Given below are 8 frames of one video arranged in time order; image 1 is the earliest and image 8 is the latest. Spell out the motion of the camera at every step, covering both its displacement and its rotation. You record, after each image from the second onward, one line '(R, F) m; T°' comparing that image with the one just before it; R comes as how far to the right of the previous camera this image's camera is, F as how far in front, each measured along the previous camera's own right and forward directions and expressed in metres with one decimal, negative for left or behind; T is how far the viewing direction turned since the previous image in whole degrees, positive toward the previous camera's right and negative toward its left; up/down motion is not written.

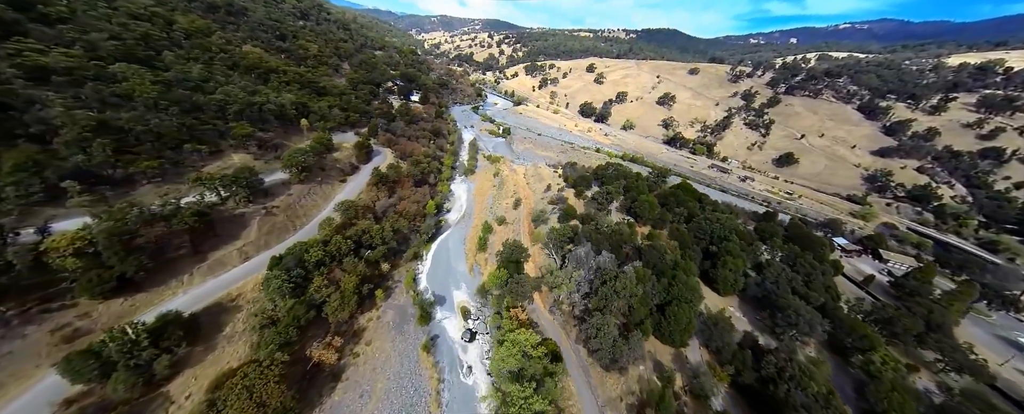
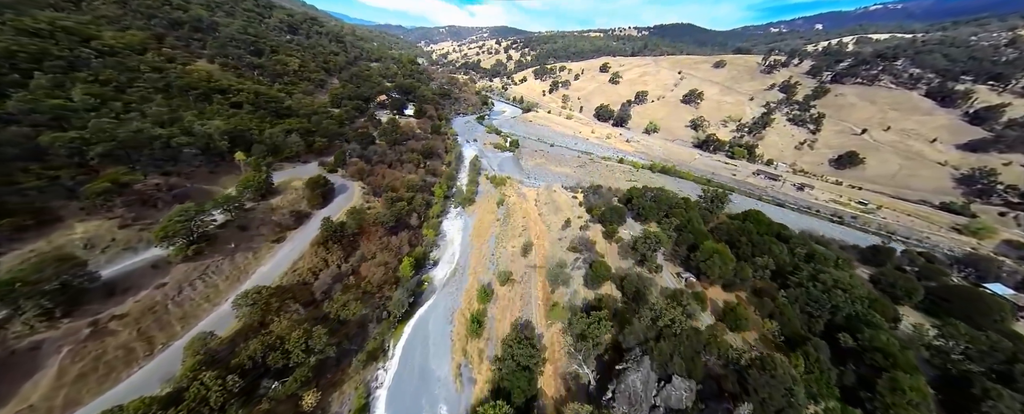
(+0.7, +8.1) m; -3°
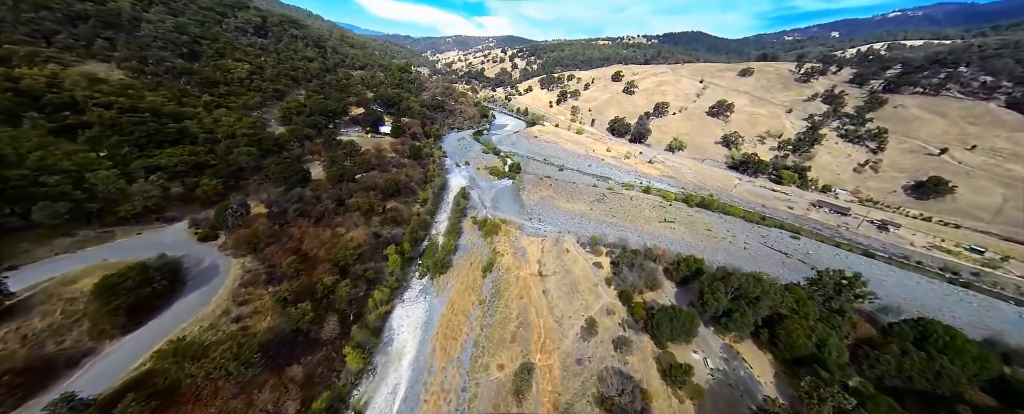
(+1.2, +10.6) m; -1°
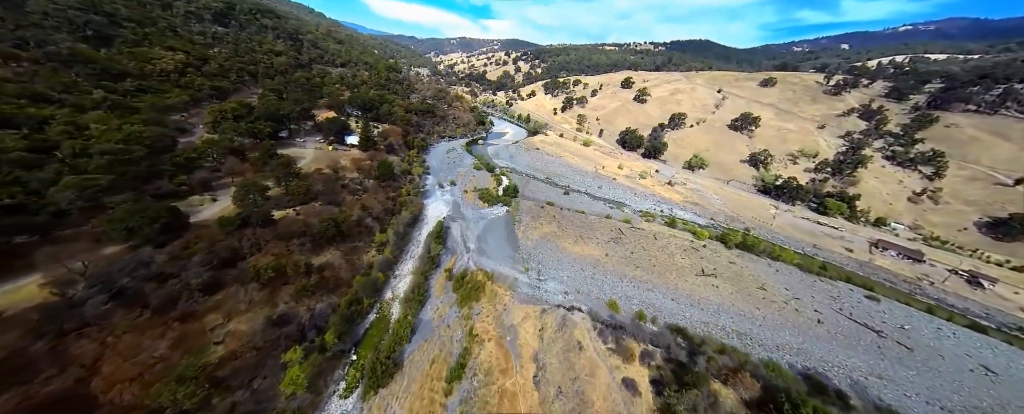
(+0.8, +8.4) m; 0°
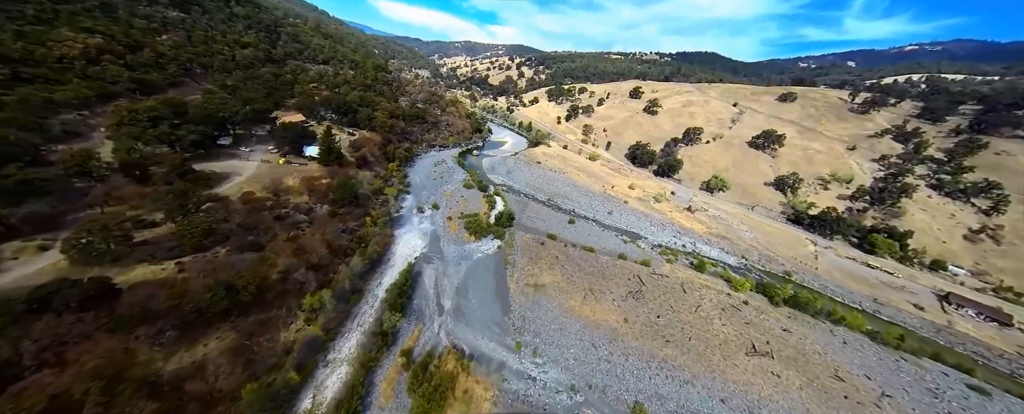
(+0.6, +6.7) m; 0°
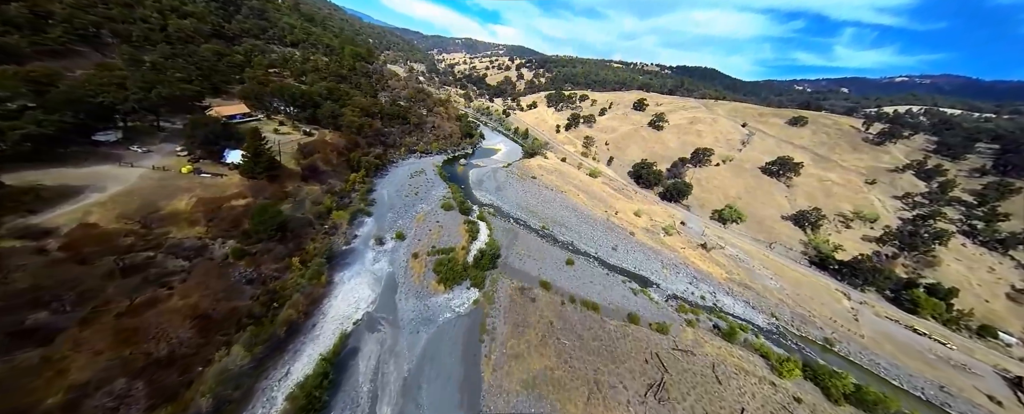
(+0.5, +6.7) m; +1°
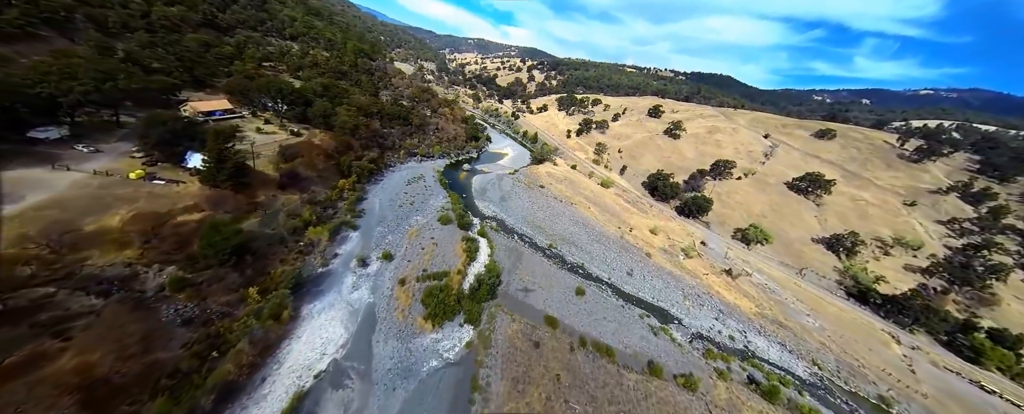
(0.0, +3.5) m; -1°
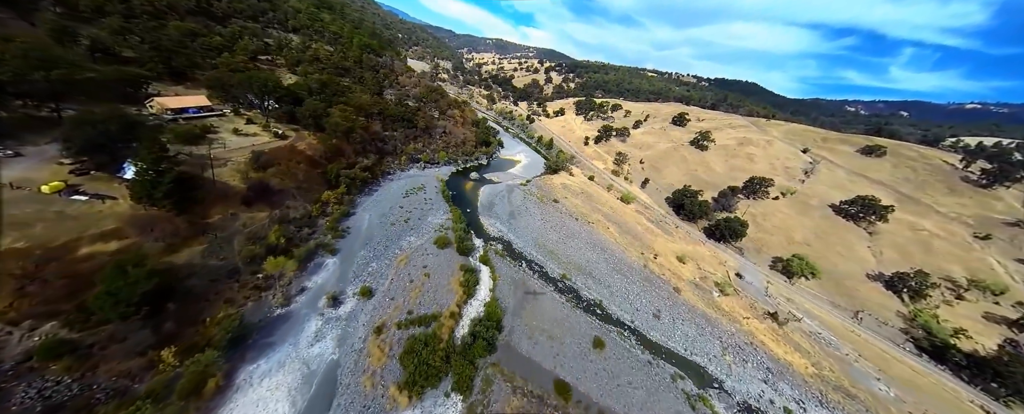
(0.0, +4.3) m; -2°
